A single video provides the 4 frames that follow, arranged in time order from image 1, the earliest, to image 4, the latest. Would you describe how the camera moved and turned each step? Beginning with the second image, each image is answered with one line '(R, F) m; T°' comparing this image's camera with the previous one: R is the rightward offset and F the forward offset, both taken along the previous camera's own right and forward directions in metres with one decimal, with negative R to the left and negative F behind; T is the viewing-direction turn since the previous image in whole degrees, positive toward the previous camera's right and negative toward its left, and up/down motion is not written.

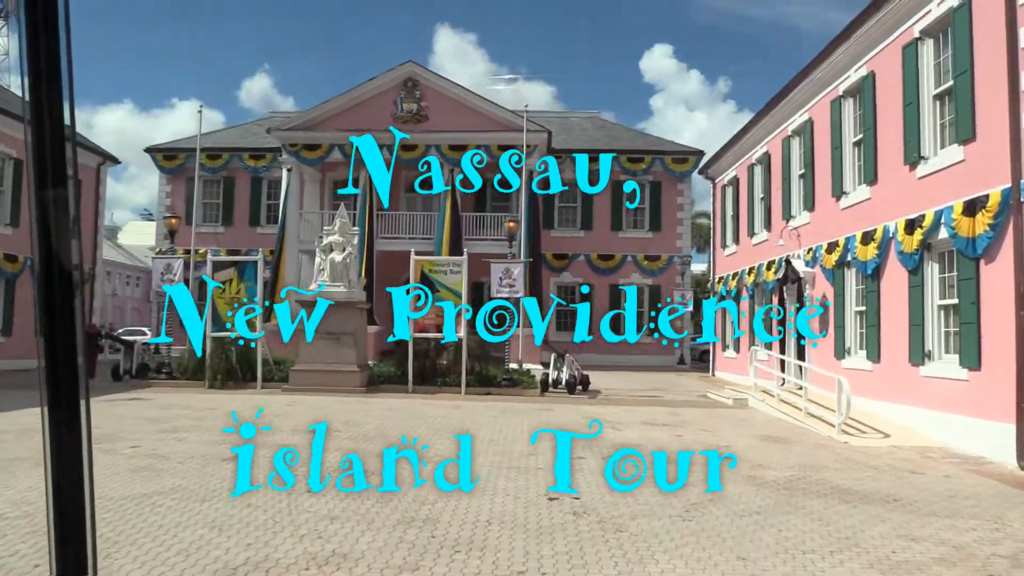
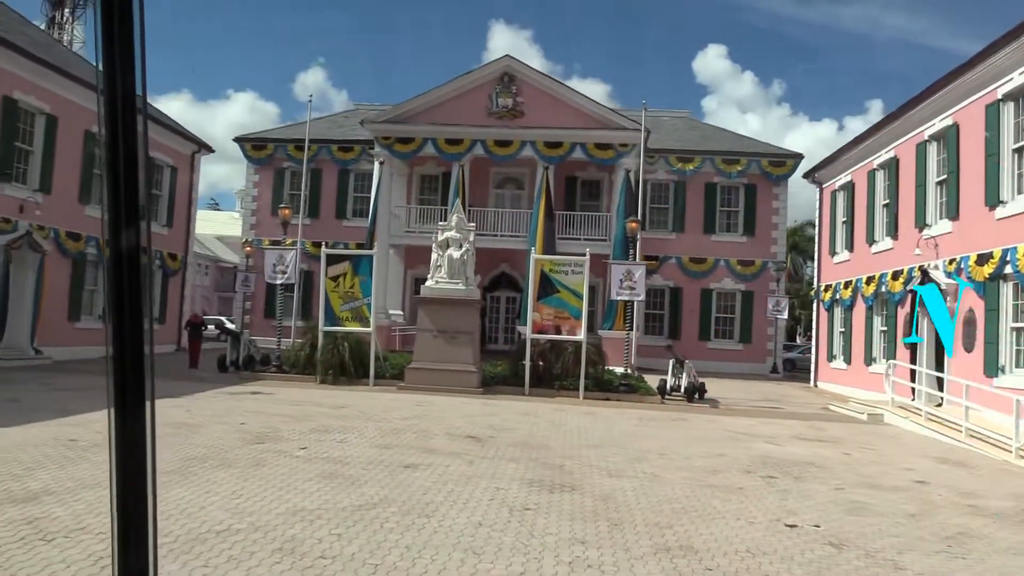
(-1.6, +0.5) m; -2°
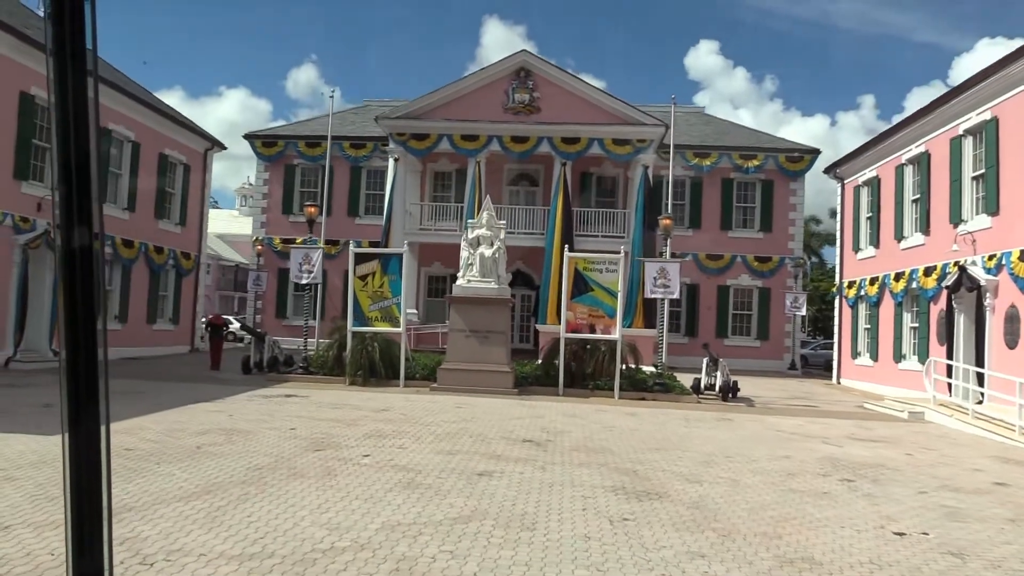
(-0.8, +0.3) m; +1°
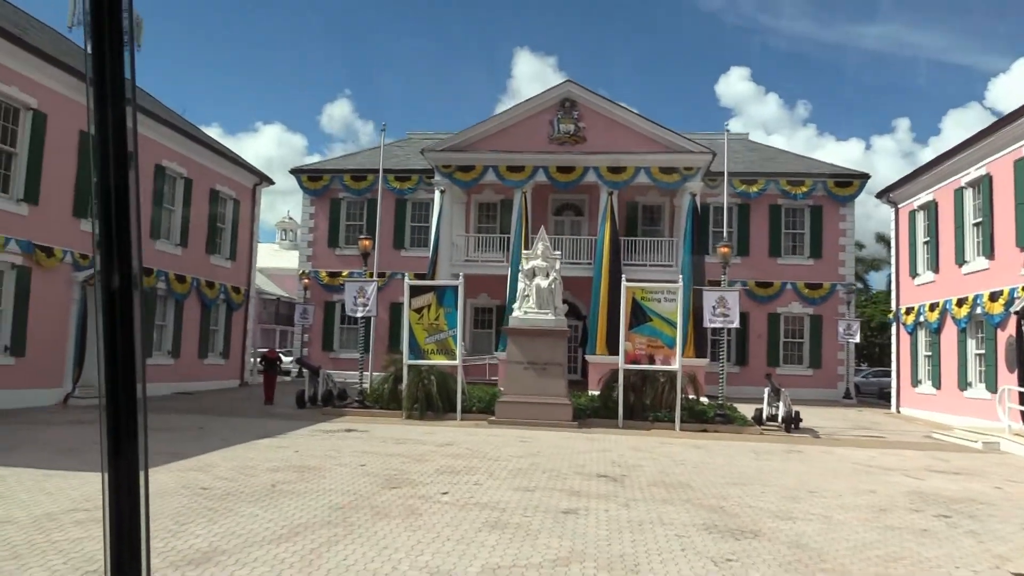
(-0.4, +0.1) m; -2°
